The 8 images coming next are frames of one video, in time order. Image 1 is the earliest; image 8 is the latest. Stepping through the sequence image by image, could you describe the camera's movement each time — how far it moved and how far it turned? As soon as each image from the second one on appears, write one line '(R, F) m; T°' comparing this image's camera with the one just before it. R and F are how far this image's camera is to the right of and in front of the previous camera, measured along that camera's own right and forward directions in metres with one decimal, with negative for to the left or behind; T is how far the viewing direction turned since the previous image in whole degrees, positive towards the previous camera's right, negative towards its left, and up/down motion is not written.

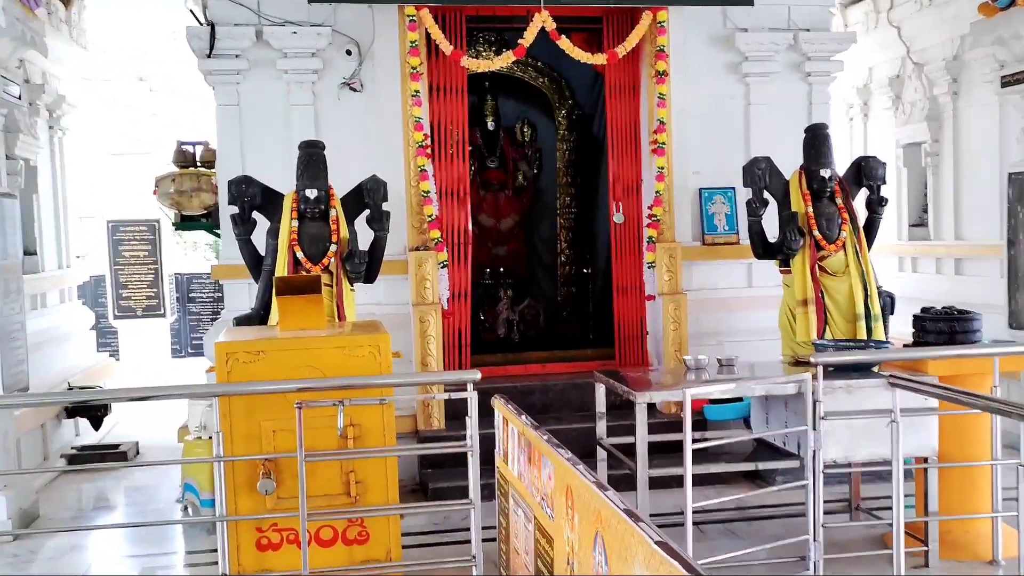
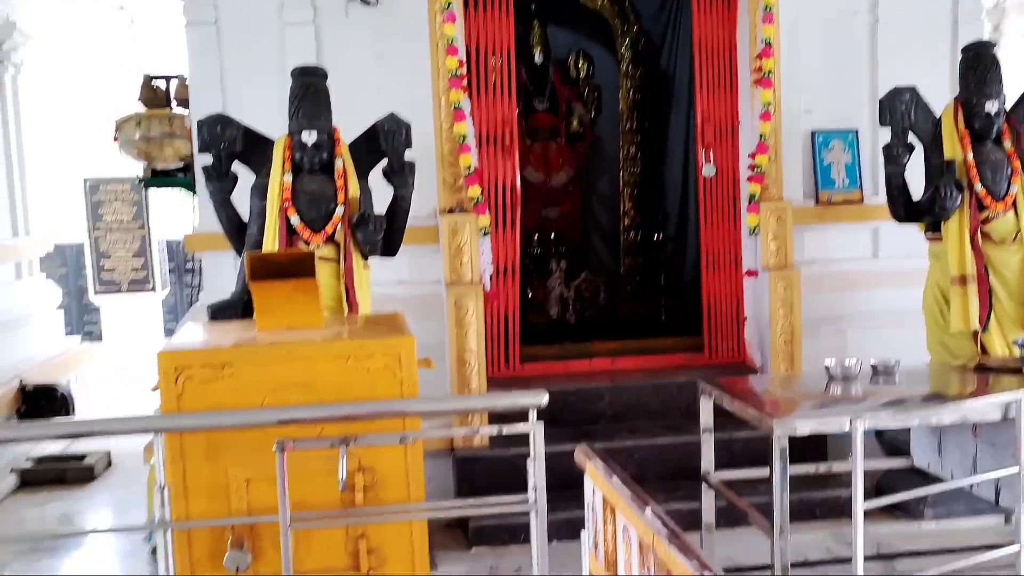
(-0.1, +1.2) m; -1°
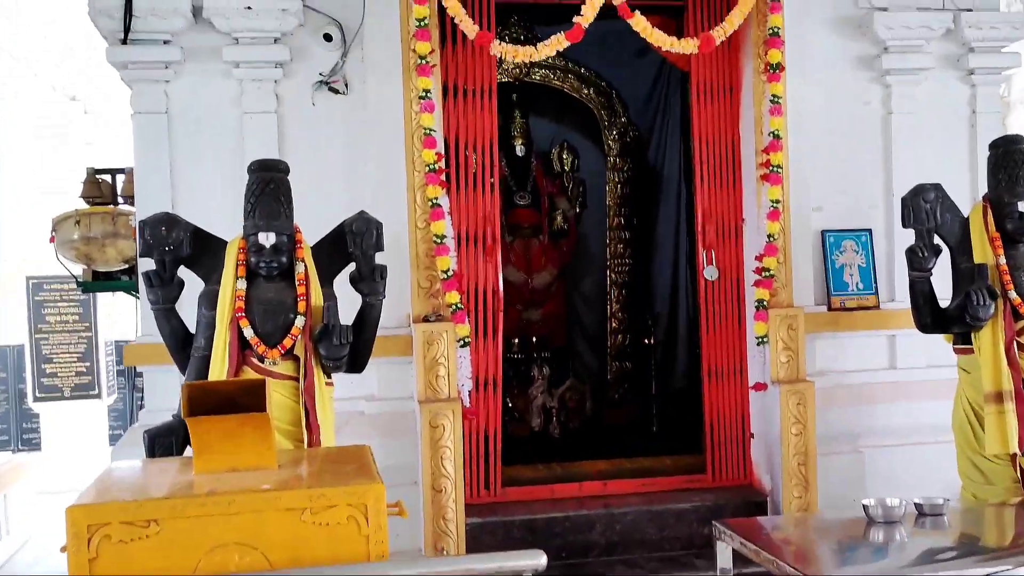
(0.0, +0.4) m; +1°
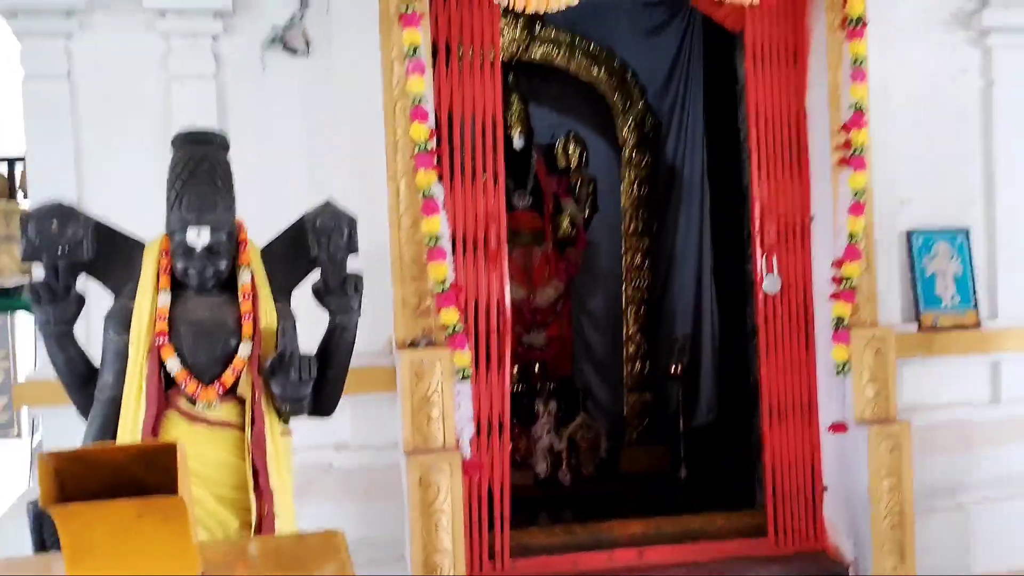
(-0.1, +0.8) m; +1°
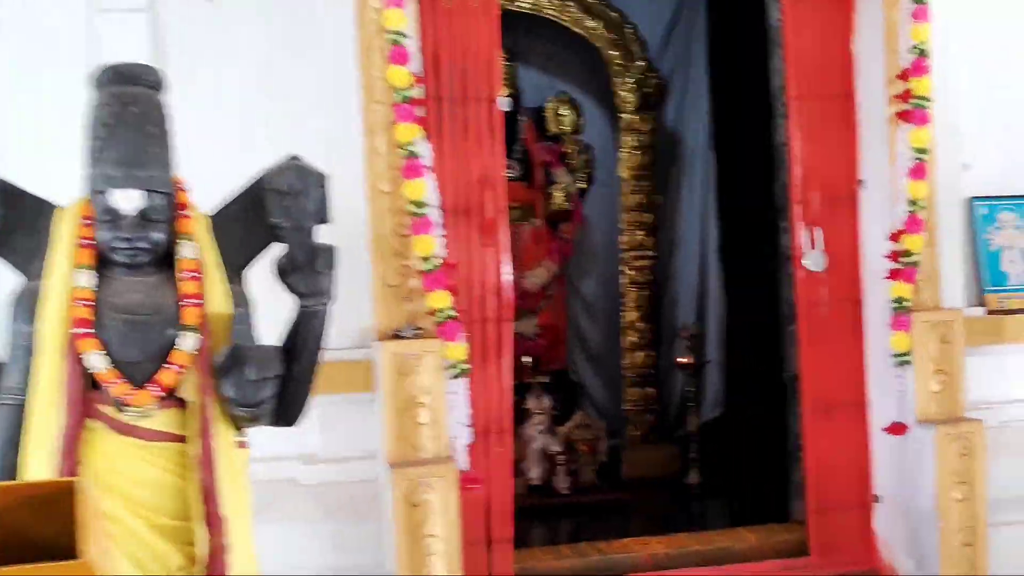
(-0.1, +0.5) m; +2°
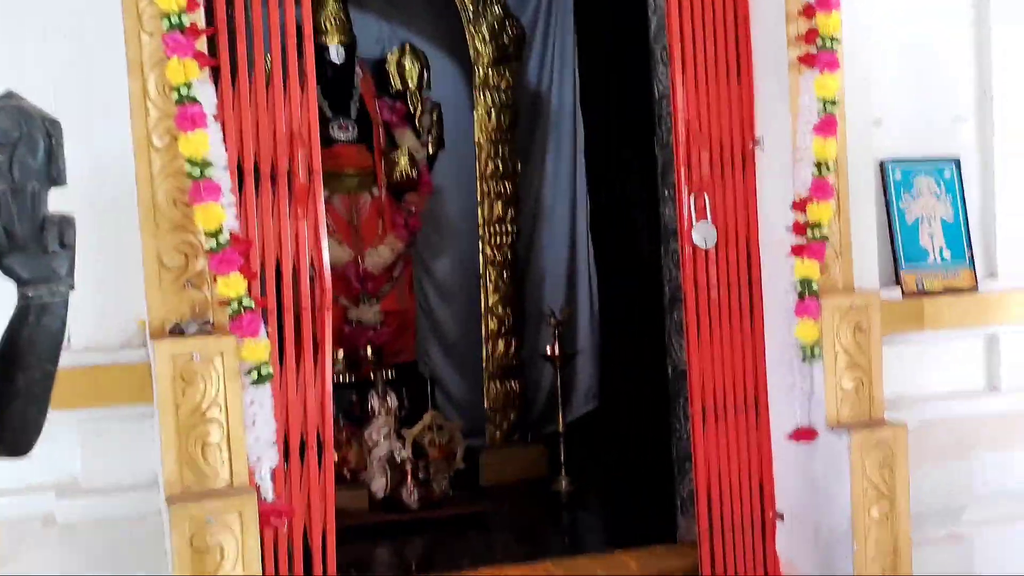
(+0.1, +0.5) m; +5°
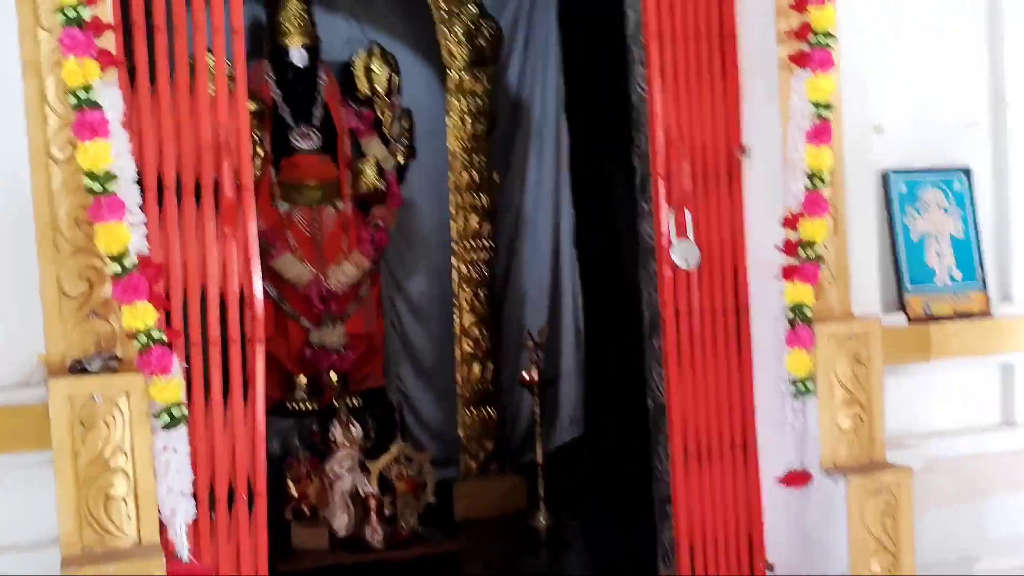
(+0.1, +0.2) m; 0°
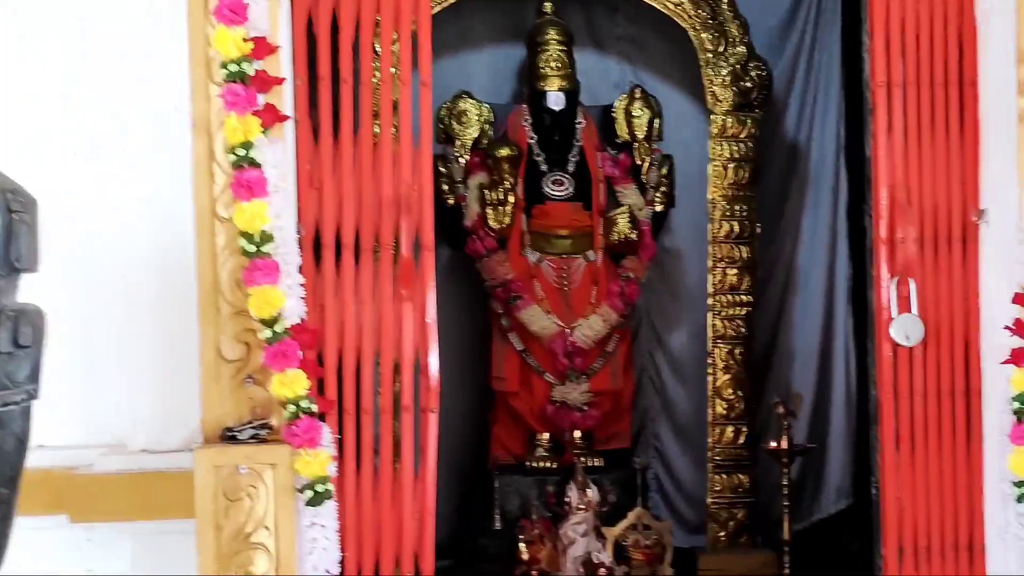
(+0.2, +0.2) m; -15°
